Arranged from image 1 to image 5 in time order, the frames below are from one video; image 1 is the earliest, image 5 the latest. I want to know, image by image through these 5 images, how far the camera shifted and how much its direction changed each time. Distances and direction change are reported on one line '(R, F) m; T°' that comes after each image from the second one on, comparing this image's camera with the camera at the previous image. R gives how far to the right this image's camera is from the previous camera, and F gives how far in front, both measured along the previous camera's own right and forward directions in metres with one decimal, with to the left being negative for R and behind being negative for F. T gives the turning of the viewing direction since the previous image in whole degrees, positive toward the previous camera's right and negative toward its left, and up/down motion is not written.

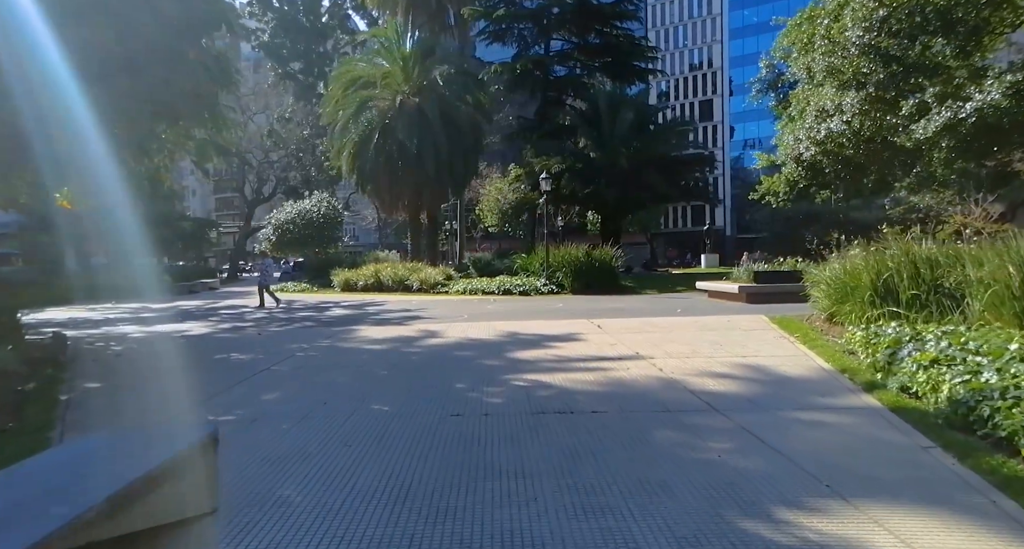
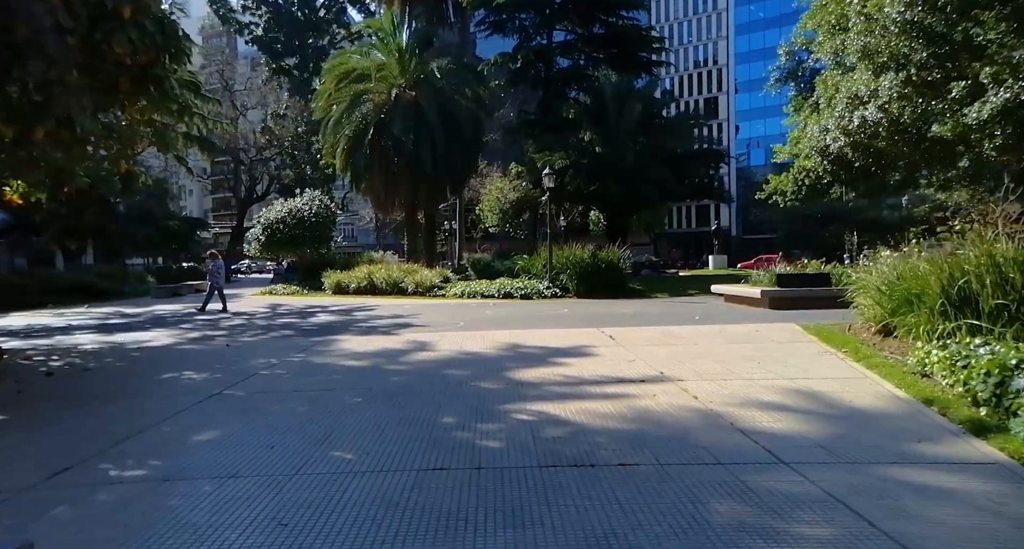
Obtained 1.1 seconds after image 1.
(0.0, +1.5) m; 0°
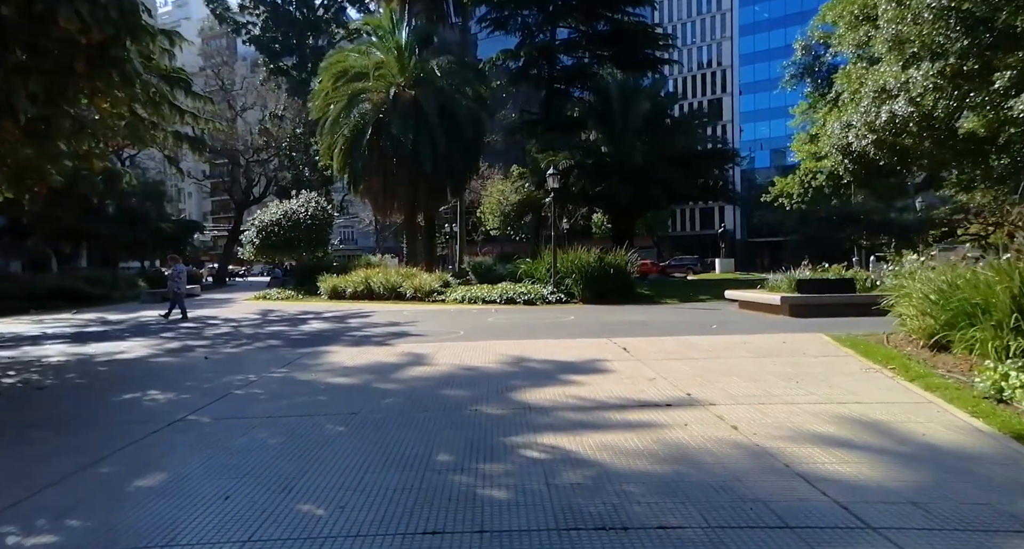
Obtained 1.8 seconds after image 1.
(-0.1, +1.0) m; 0°
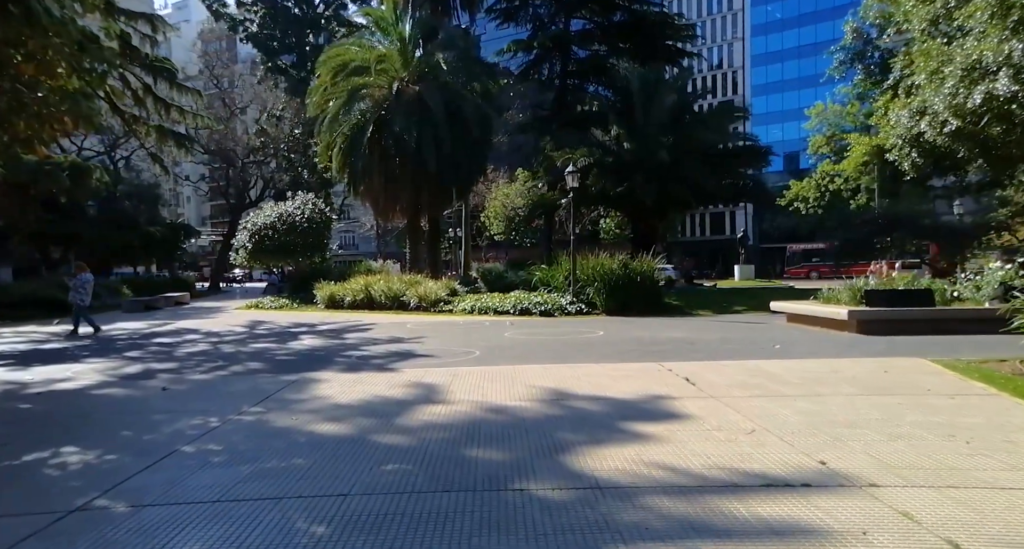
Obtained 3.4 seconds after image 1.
(-0.4, +2.1) m; 0°
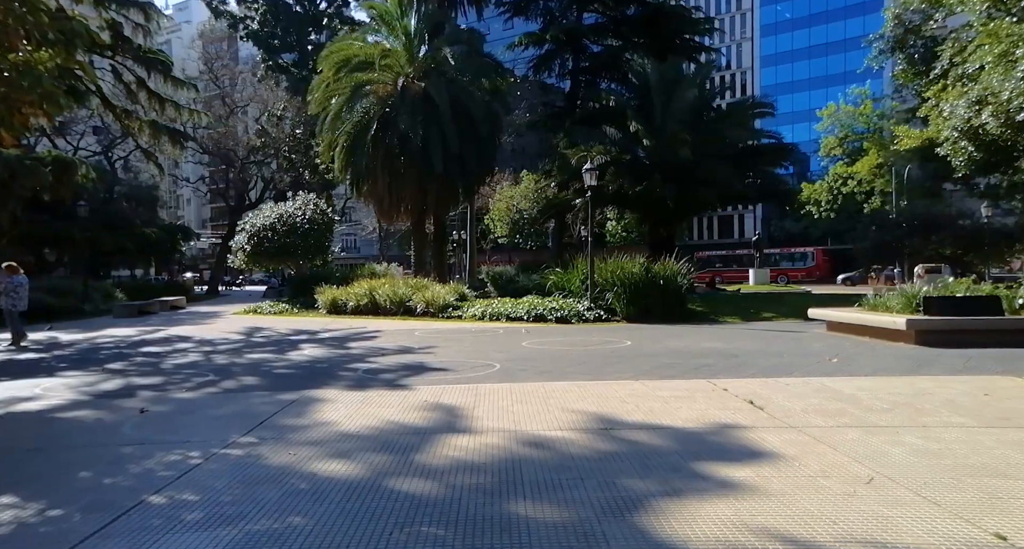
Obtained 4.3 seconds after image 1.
(-0.4, +1.2) m; 0°
